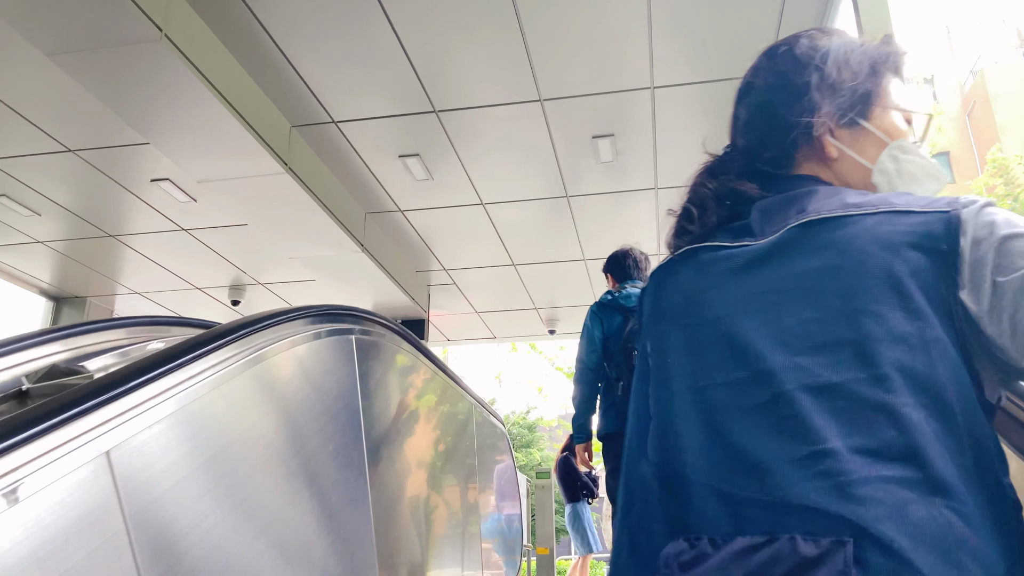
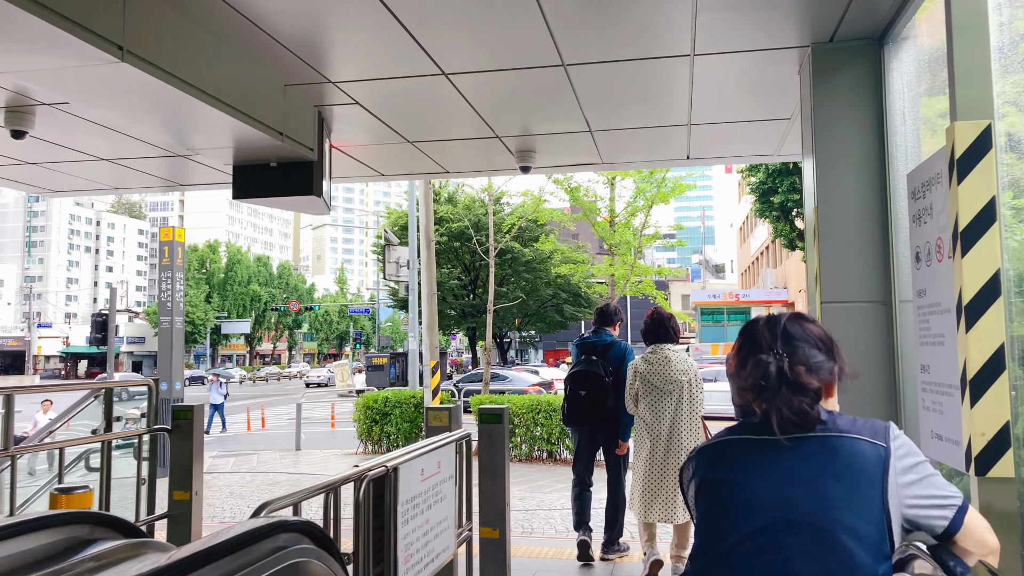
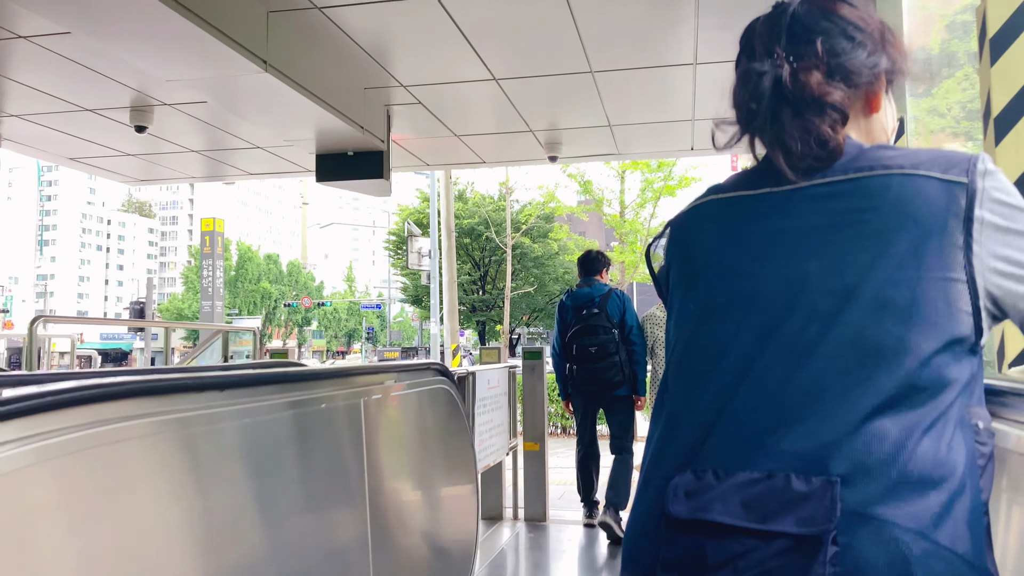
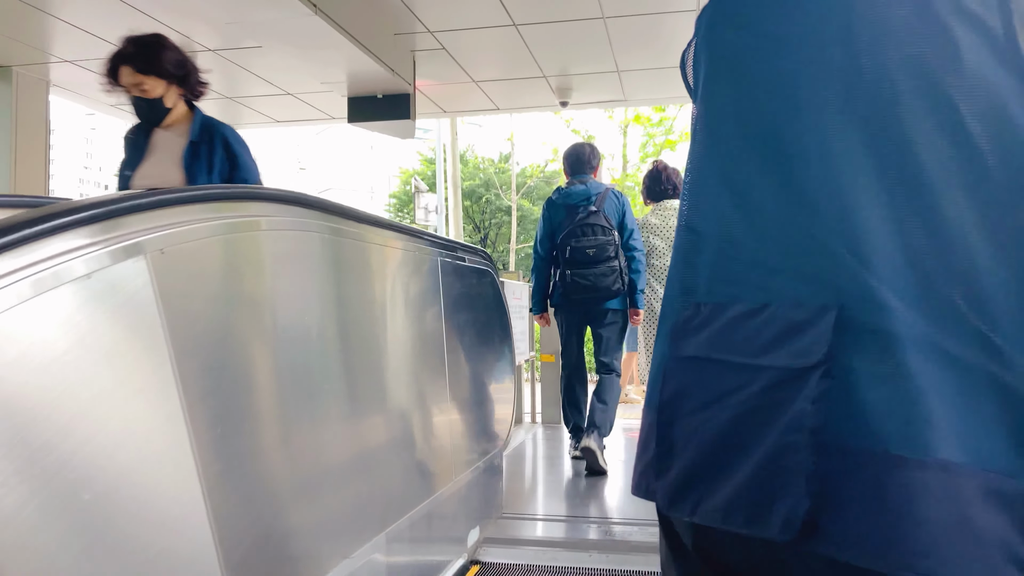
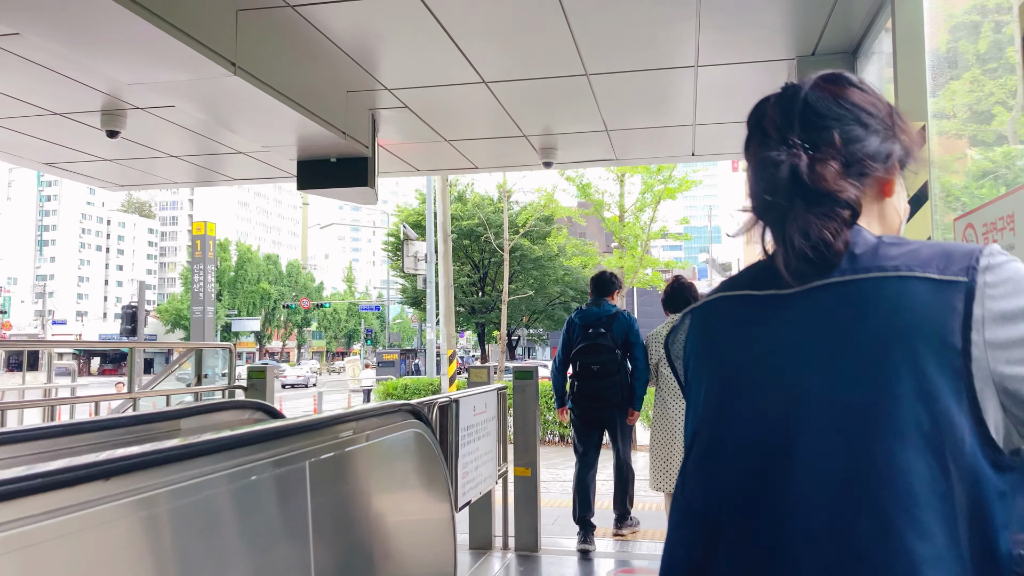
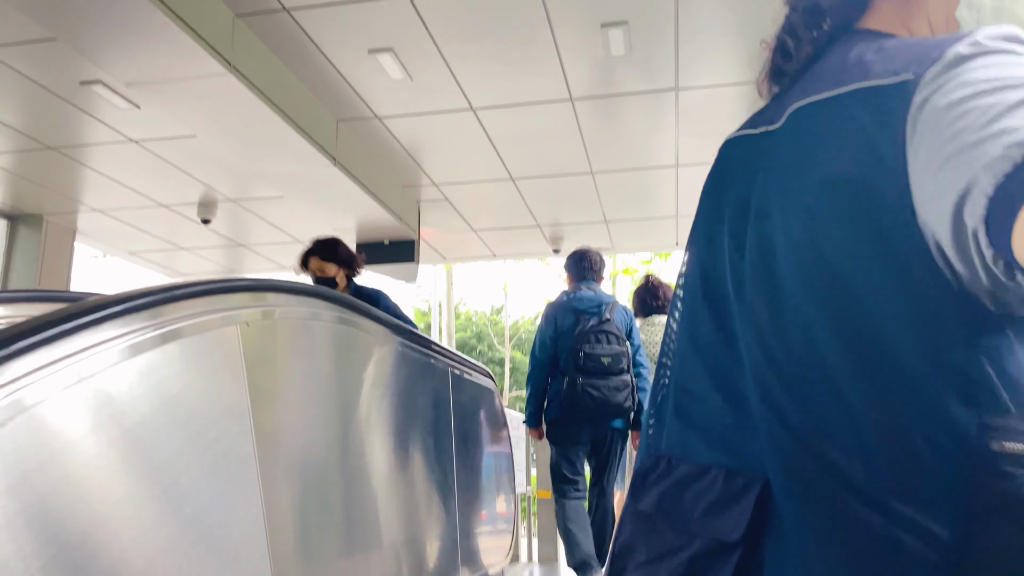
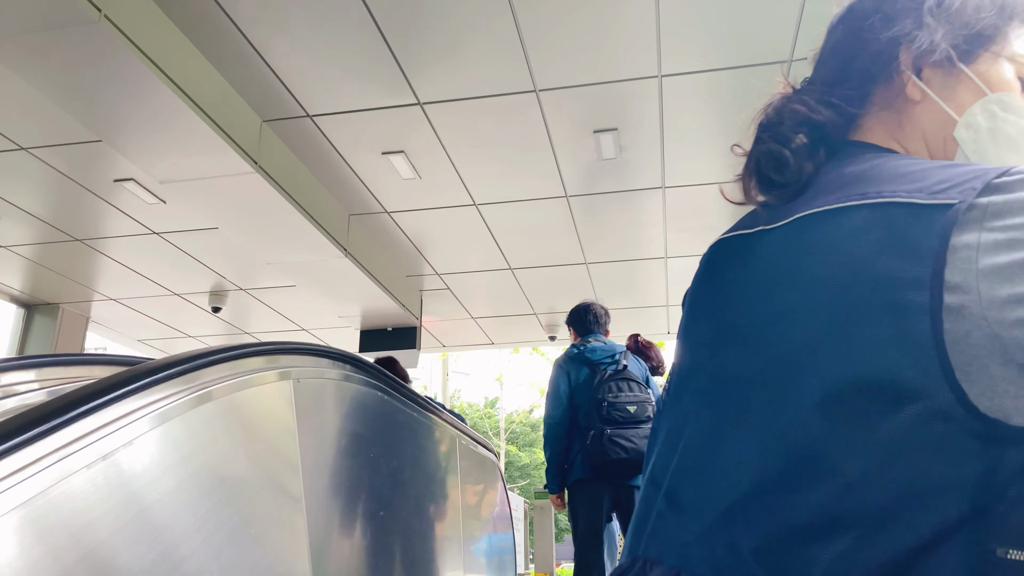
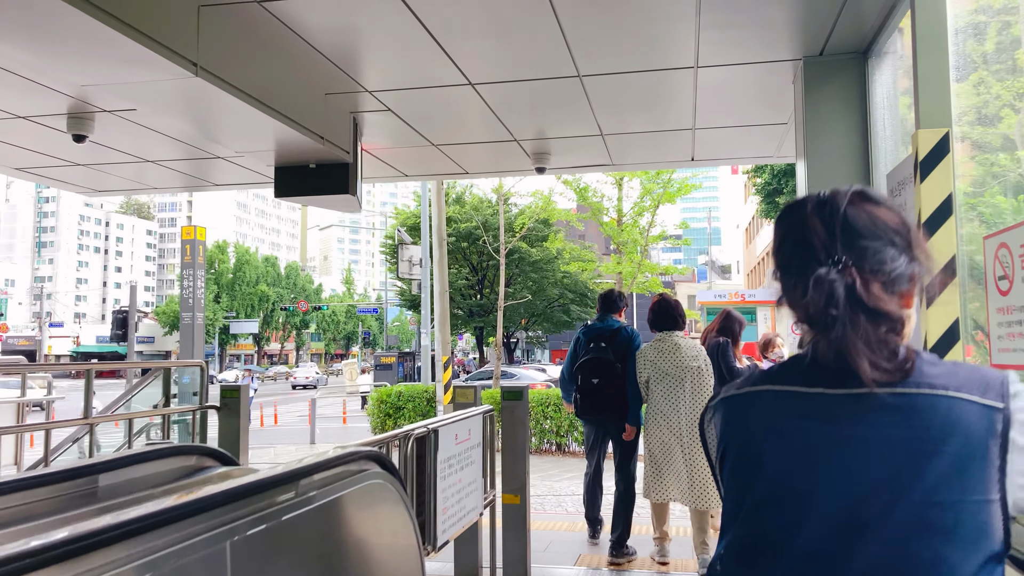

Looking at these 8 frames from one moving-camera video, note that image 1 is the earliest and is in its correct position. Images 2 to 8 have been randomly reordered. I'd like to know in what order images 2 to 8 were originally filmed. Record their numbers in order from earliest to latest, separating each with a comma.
7, 6, 4, 3, 5, 8, 2
